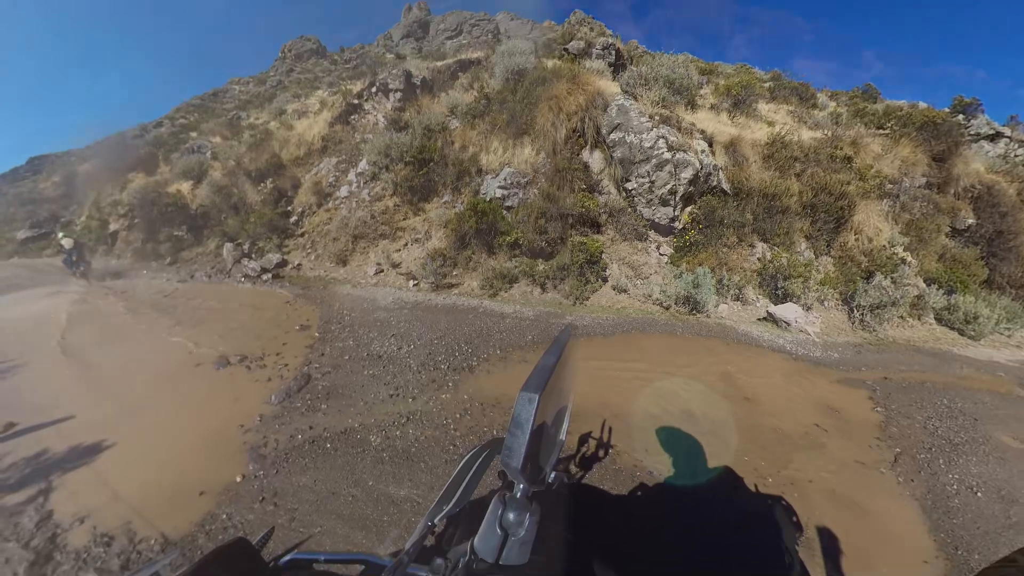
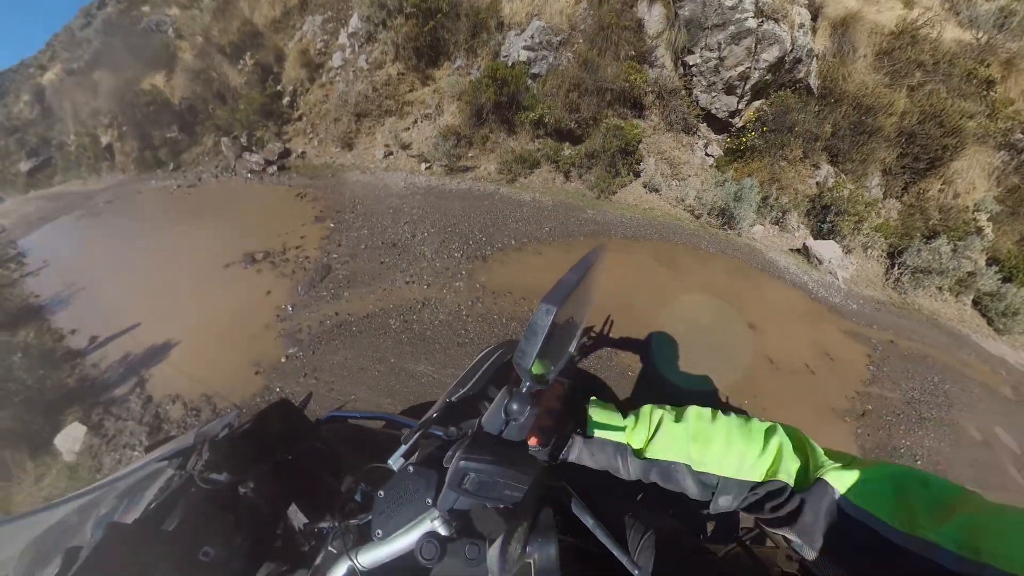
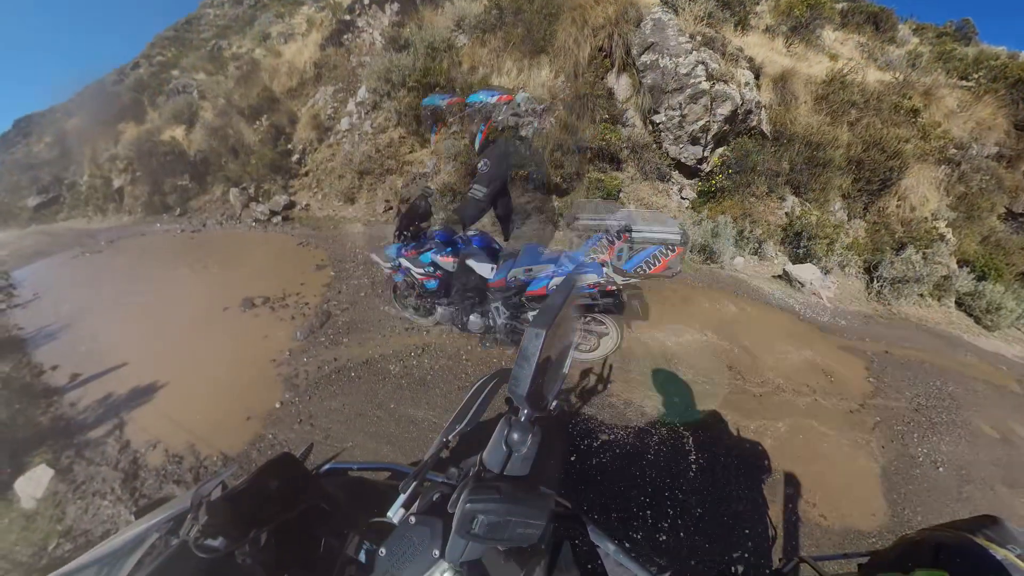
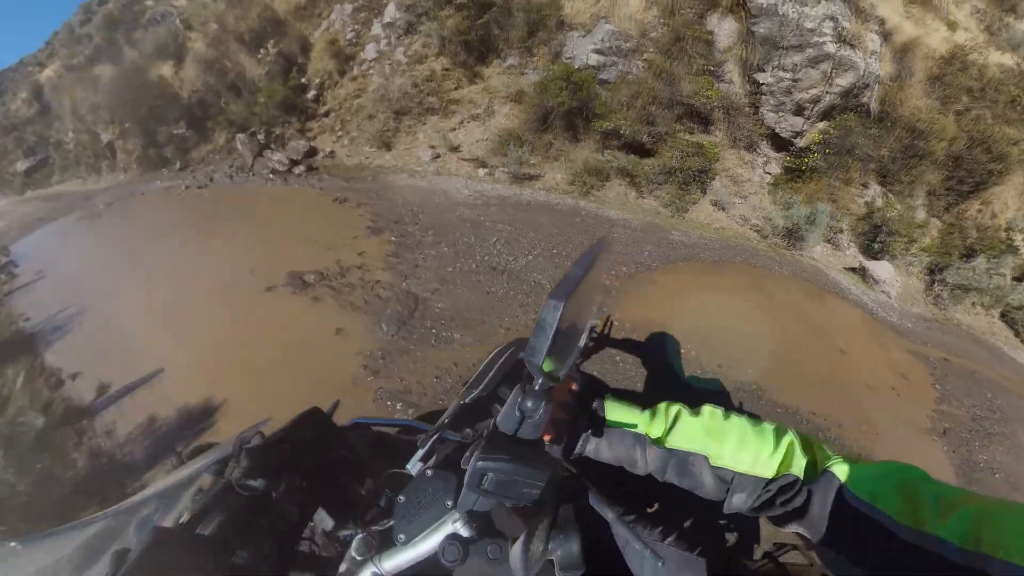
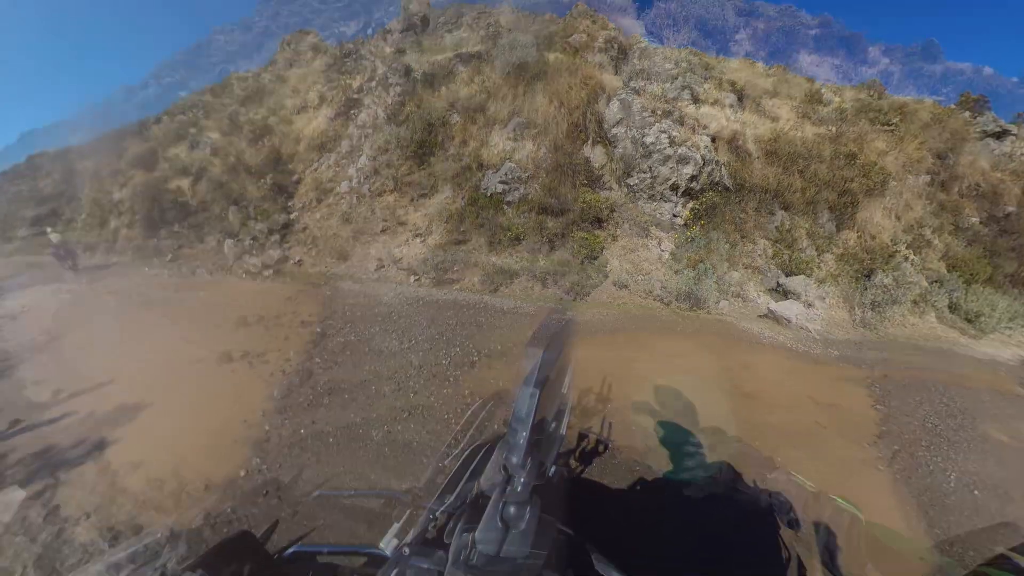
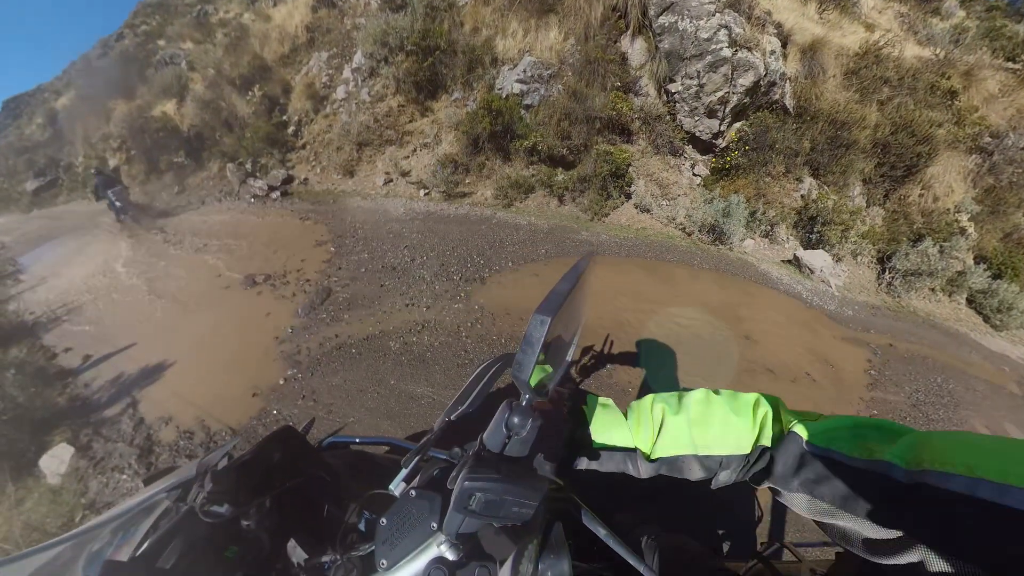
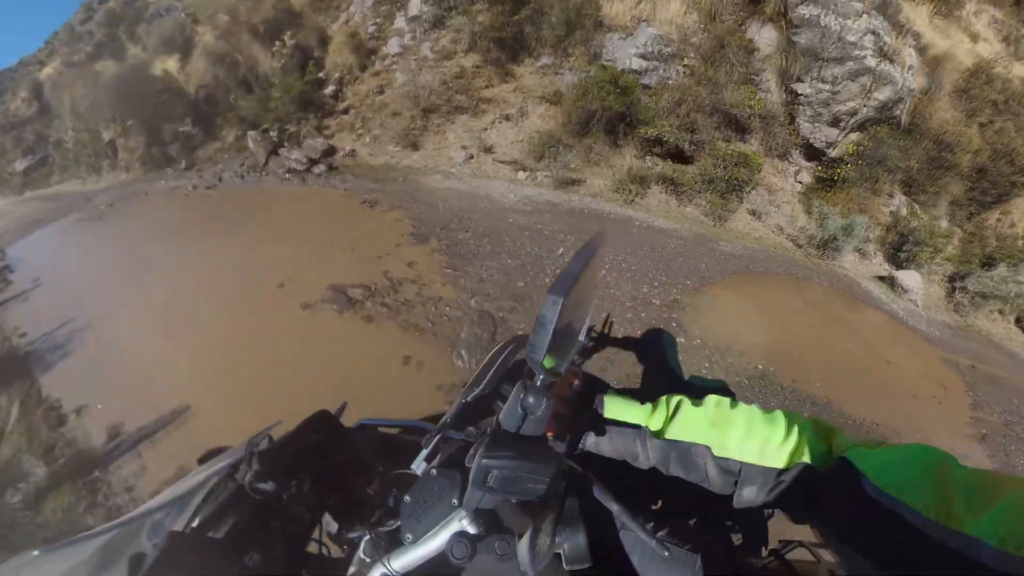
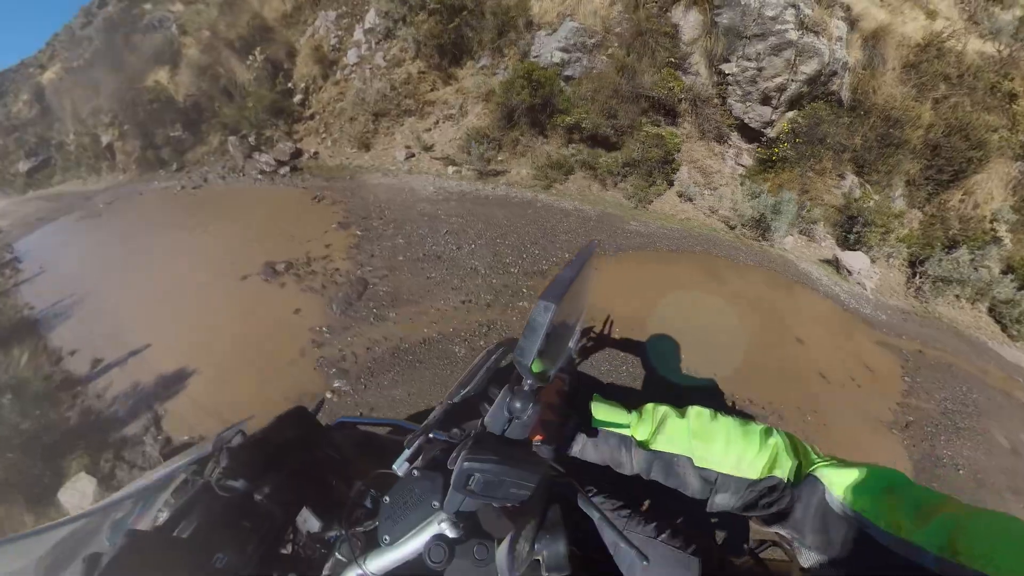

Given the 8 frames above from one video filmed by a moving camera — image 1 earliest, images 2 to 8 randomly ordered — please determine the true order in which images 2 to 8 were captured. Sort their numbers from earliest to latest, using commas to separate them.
5, 3, 6, 2, 8, 4, 7
